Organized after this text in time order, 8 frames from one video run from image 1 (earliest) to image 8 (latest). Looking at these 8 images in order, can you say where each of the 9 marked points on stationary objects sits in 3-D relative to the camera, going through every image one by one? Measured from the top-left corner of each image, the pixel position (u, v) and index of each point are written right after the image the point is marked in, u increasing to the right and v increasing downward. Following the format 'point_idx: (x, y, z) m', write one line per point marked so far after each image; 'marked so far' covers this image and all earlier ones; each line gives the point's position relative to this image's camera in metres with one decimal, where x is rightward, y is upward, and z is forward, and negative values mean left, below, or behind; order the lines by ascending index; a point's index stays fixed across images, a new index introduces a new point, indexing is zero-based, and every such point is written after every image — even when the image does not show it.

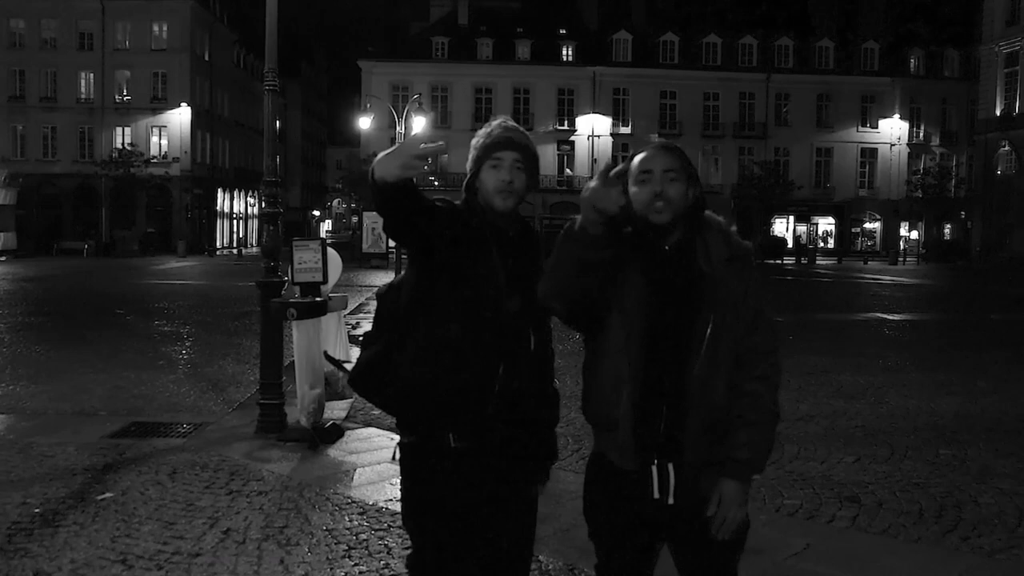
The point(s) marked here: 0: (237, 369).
0: (-3.4, -1.0, +12.3) m
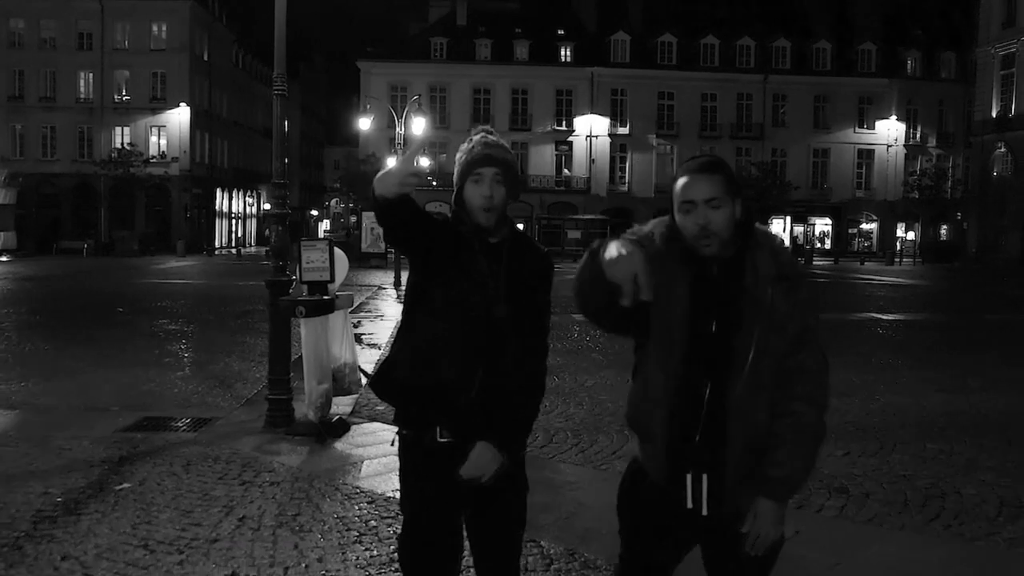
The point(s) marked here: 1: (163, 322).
0: (-3.4, -1.0, +12.6) m
1: (-6.9, -0.7, +19.7) m
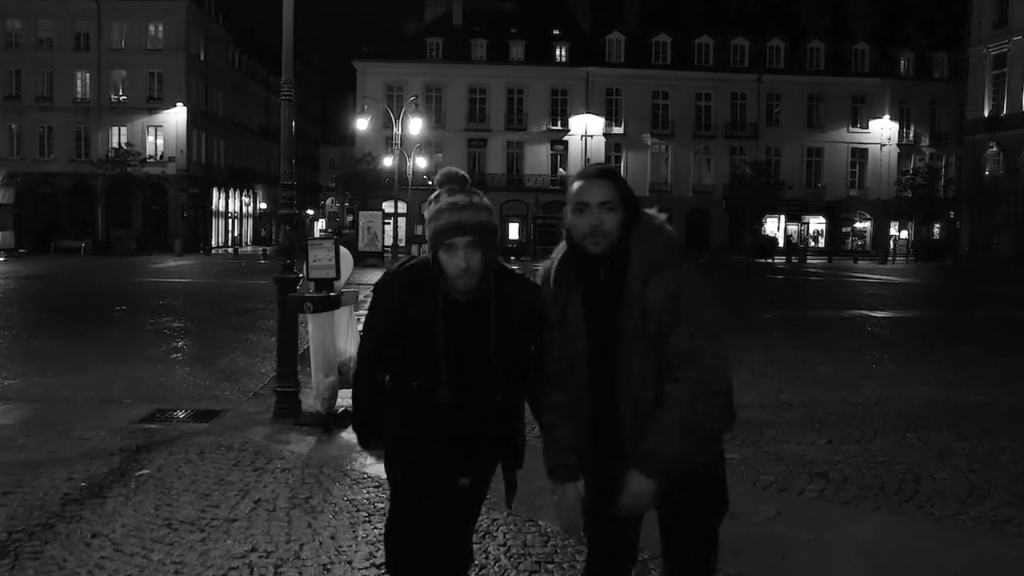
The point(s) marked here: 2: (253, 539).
0: (-3.4, -0.9, +13.0) m
1: (-7.0, -0.6, +20.0) m
2: (-1.4, -1.3, +5.4) m
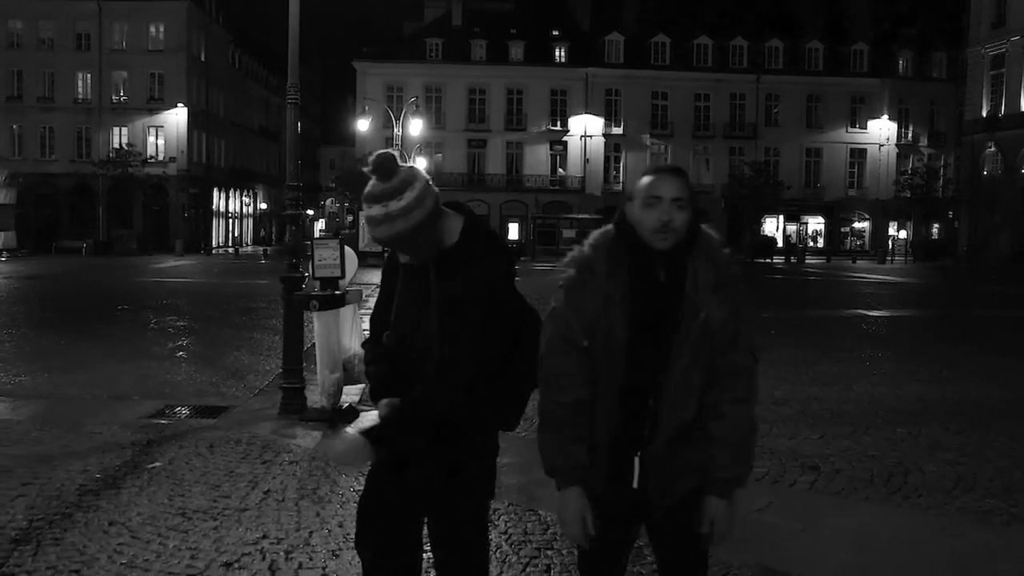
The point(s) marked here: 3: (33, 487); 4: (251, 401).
0: (-3.4, -0.9, +13.2) m
1: (-7.0, -0.6, +20.2) m
2: (-1.4, -1.3, +5.6) m
3: (-3.1, -1.3, +6.4) m
4: (-2.5, -1.1, +9.7) m
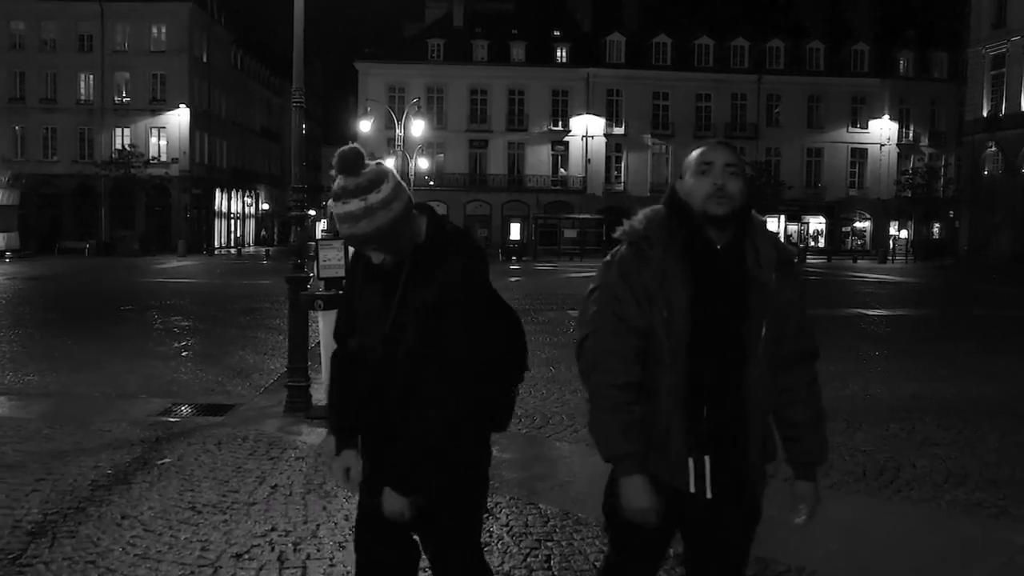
0: (-3.4, -0.9, +13.3) m
1: (-7.0, -0.6, +20.4) m
2: (-1.4, -1.3, +5.8) m
3: (-3.1, -1.3, +6.6) m
4: (-2.5, -1.1, +9.9) m
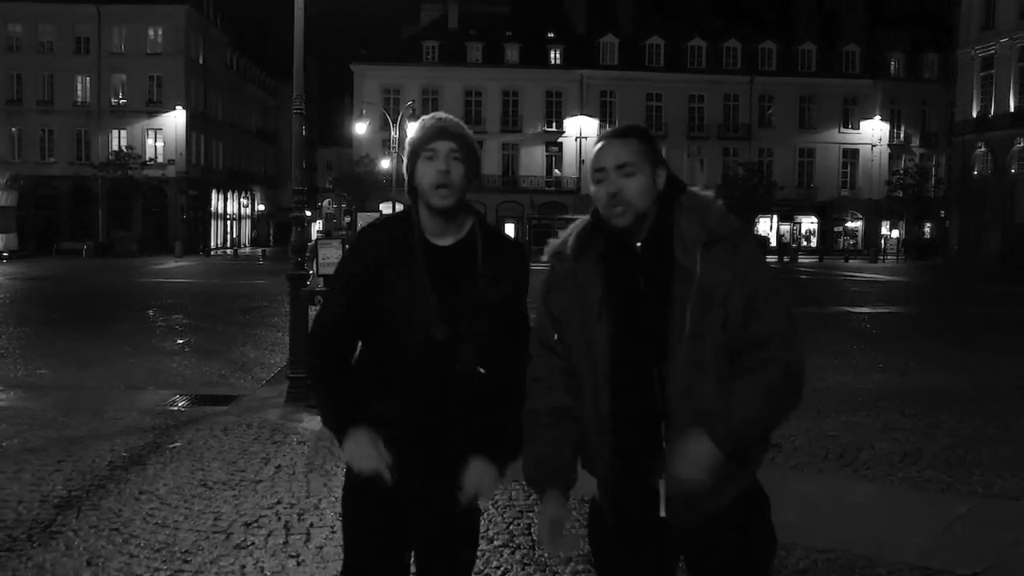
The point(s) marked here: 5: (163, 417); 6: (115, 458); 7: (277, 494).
0: (-3.5, -0.9, +13.9) m
1: (-7.1, -0.6, +20.9) m
2: (-1.5, -1.3, +6.3) m
3: (-3.2, -1.2, +7.1) m
4: (-2.6, -1.1, +10.4) m
5: (-3.1, -1.1, +8.9) m
6: (-2.9, -1.2, +7.3) m
7: (-1.5, -1.3, +6.3) m
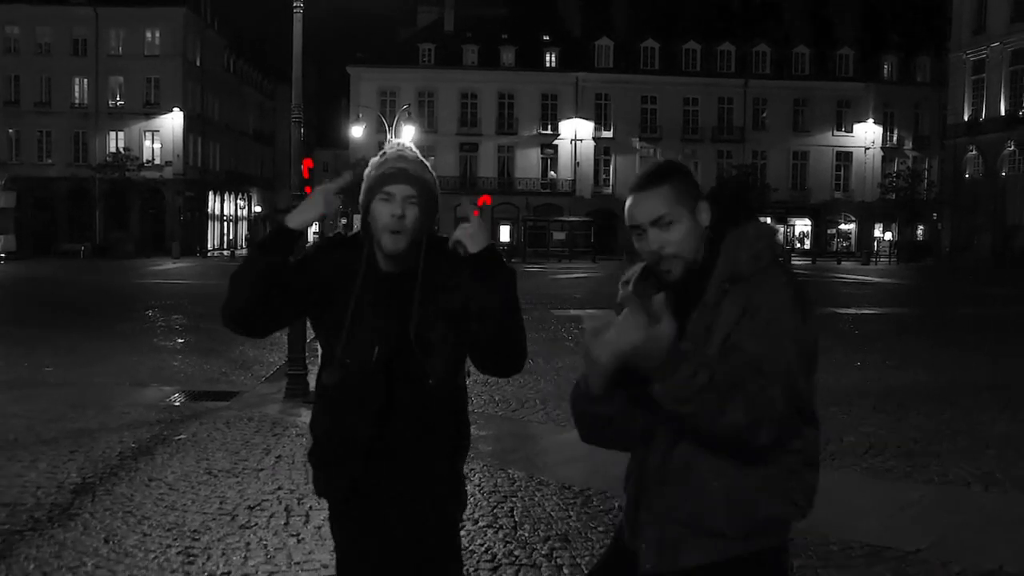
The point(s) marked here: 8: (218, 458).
0: (-3.6, -0.9, +14.3) m
1: (-7.3, -0.6, +21.3) m
2: (-1.6, -1.3, +6.7) m
3: (-3.3, -1.2, +7.5) m
4: (-2.7, -1.1, +10.9) m
5: (-3.2, -1.2, +9.4) m
6: (-3.0, -1.2, +7.7) m
7: (-1.6, -1.3, +6.8) m
8: (-2.2, -1.3, +7.4) m
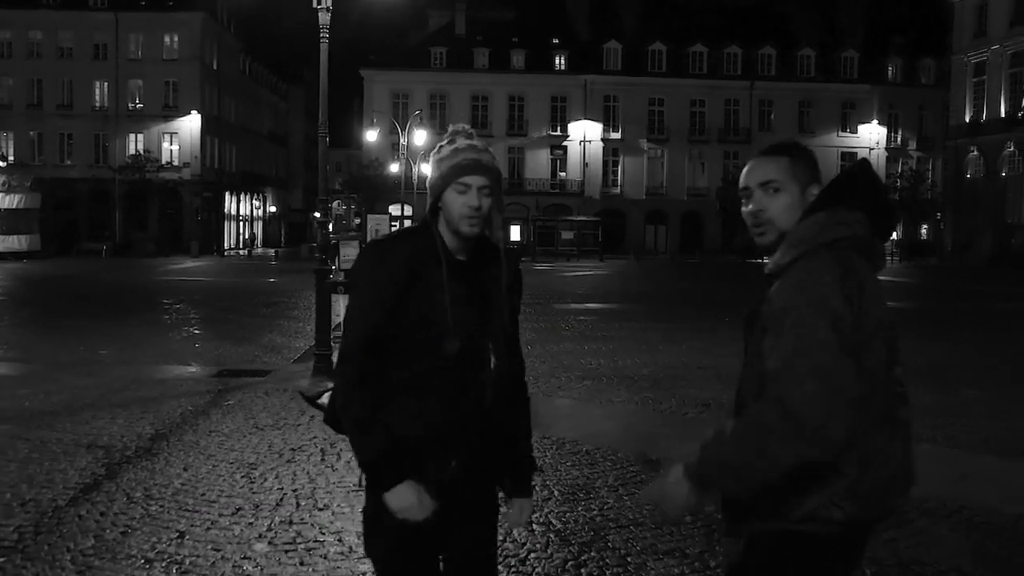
0: (-3.6, -0.8, +15.9) m
1: (-7.2, -0.5, +23.0) m
2: (-1.6, -1.2, +8.3) m
3: (-3.3, -1.1, +9.1) m
4: (-2.8, -1.0, +12.5) m
5: (-3.3, -1.1, +11.0) m
6: (-3.0, -1.1, +9.3) m
7: (-1.6, -1.2, +8.4) m
8: (-2.2, -1.2, +9.0) m
